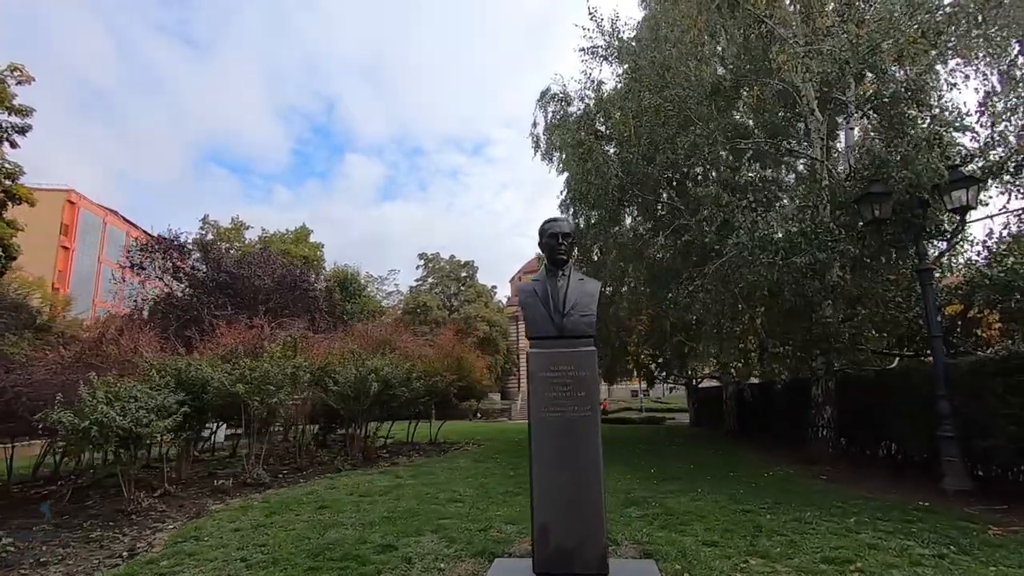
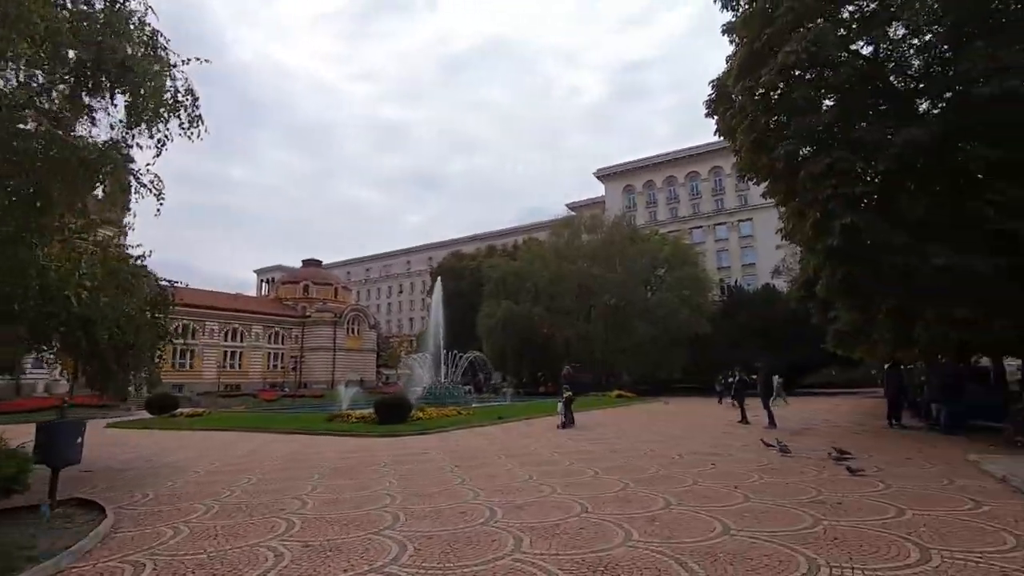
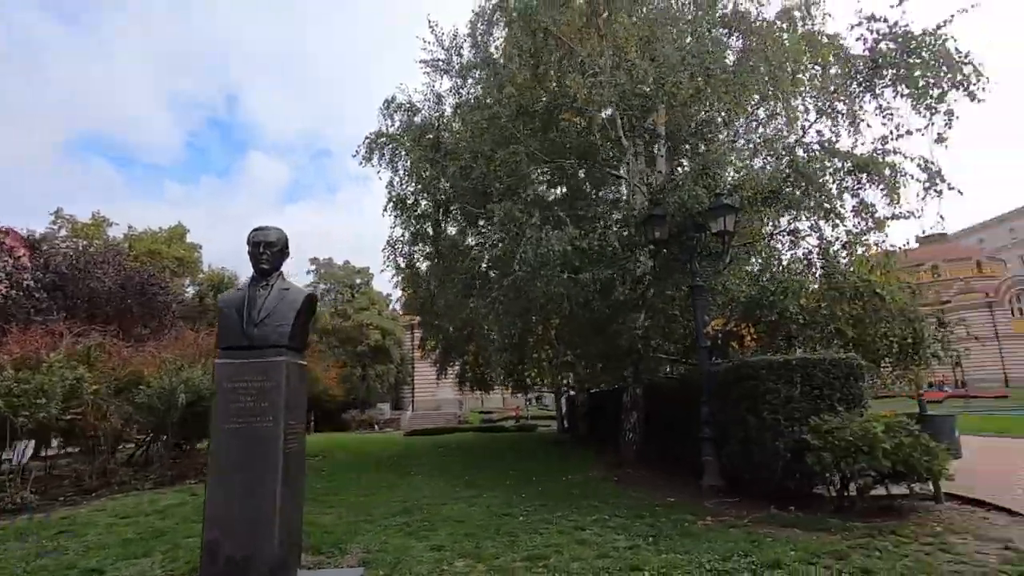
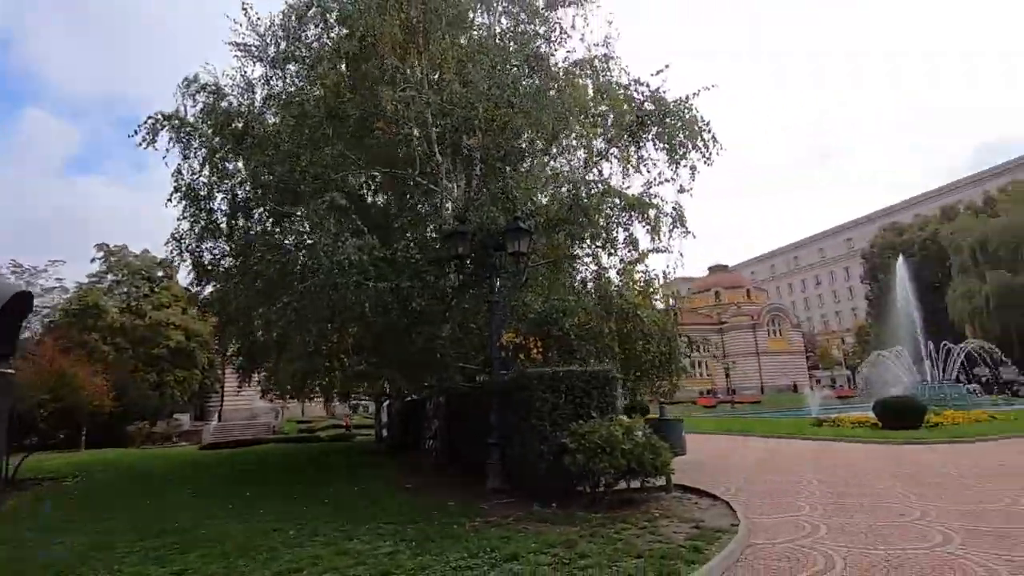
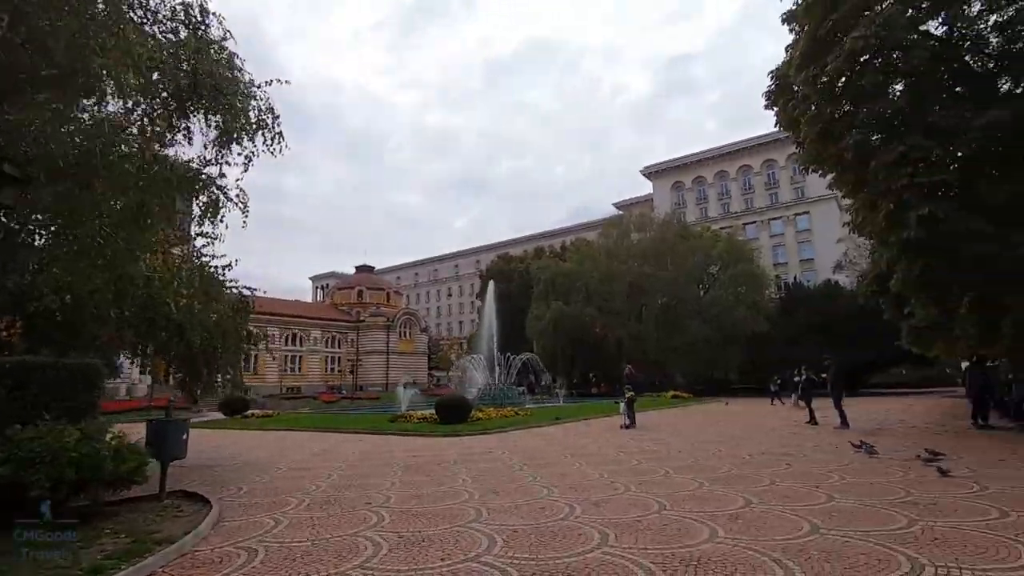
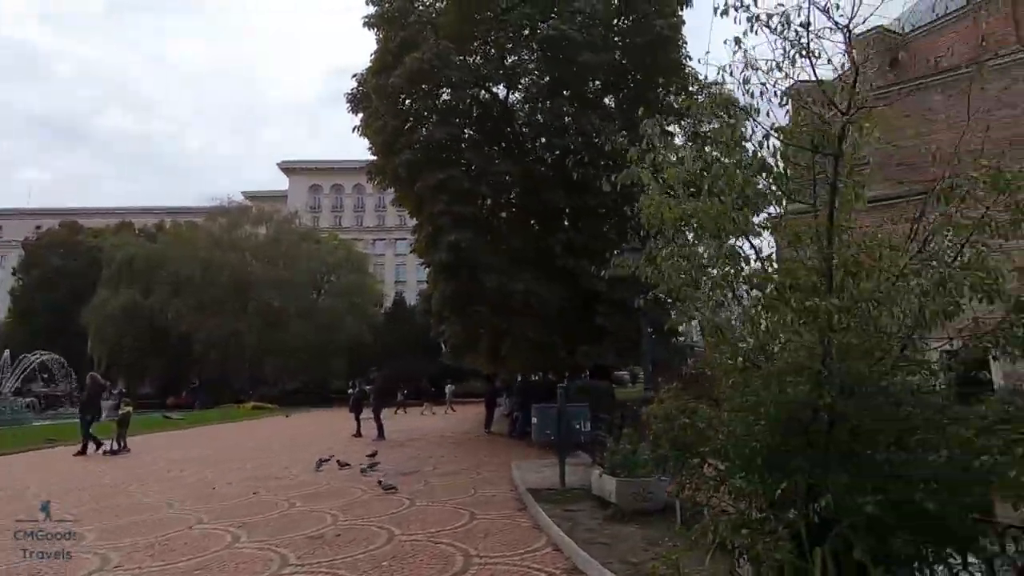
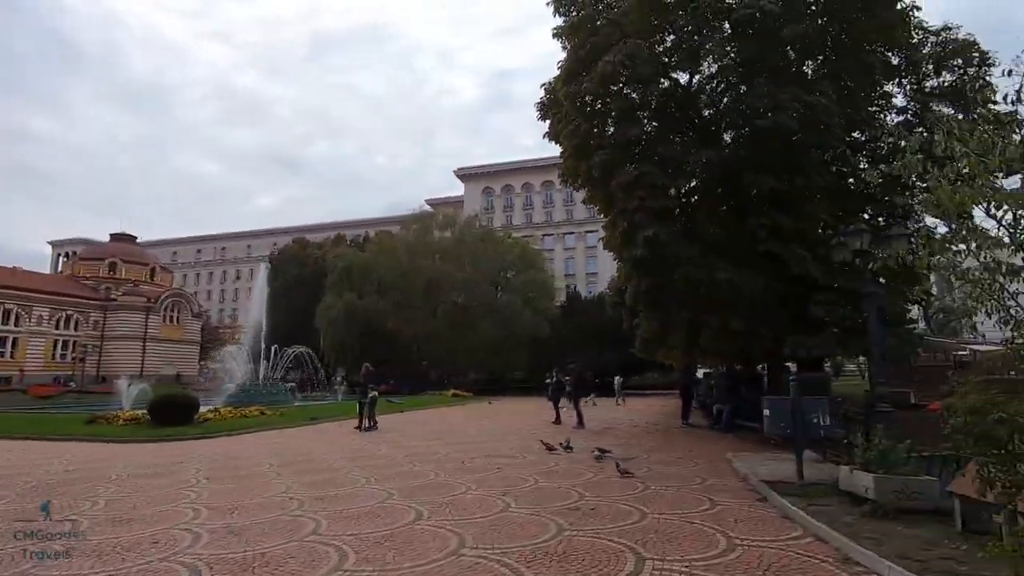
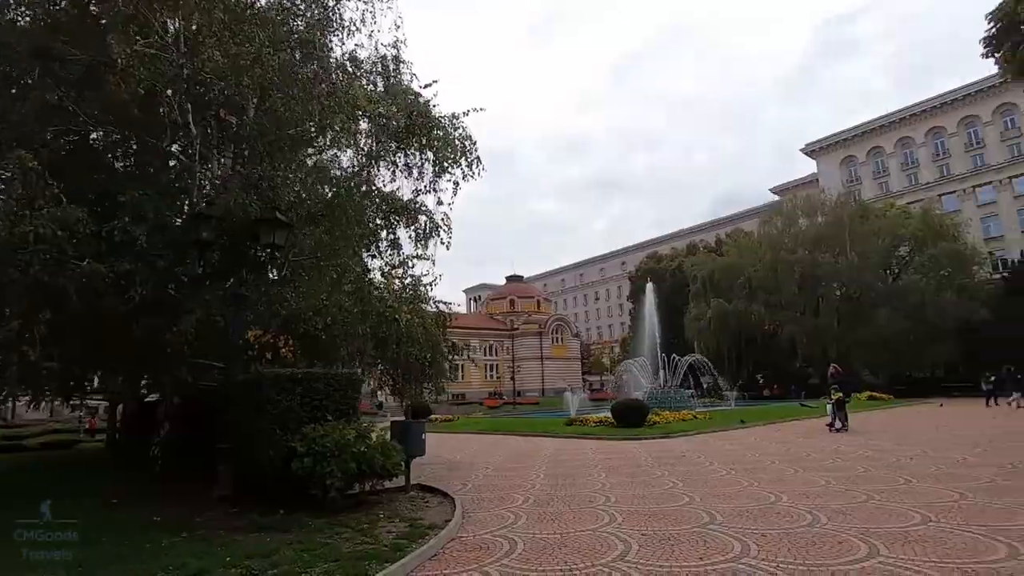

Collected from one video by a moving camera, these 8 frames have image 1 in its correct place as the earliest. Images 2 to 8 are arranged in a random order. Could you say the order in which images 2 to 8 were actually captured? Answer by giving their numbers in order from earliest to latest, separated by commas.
3, 4, 8, 5, 2, 7, 6
